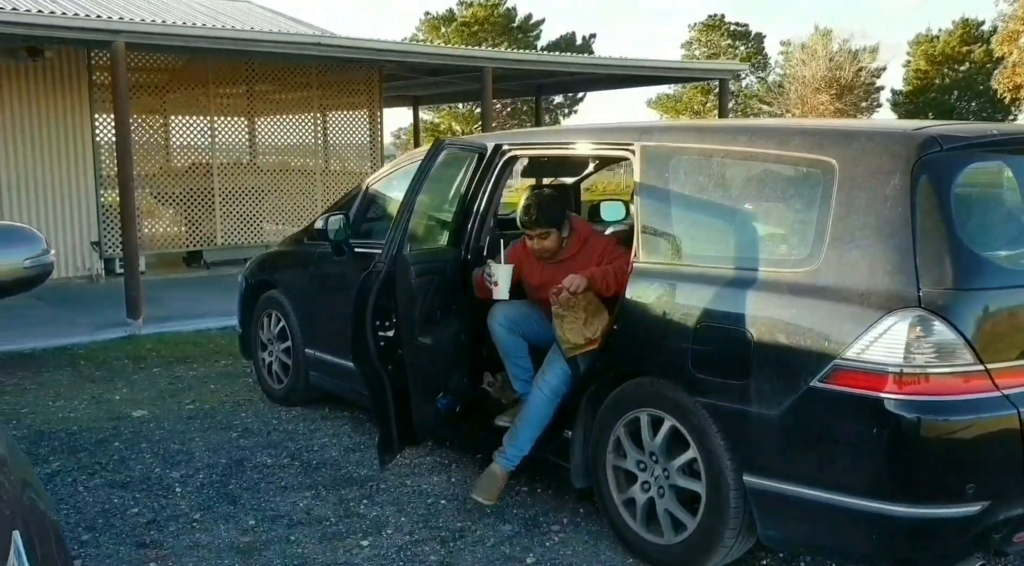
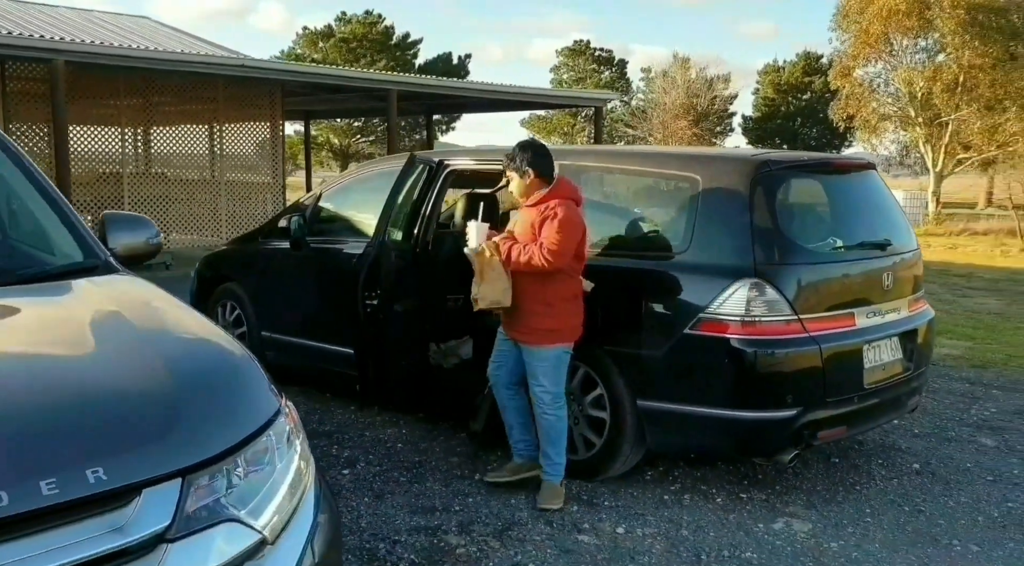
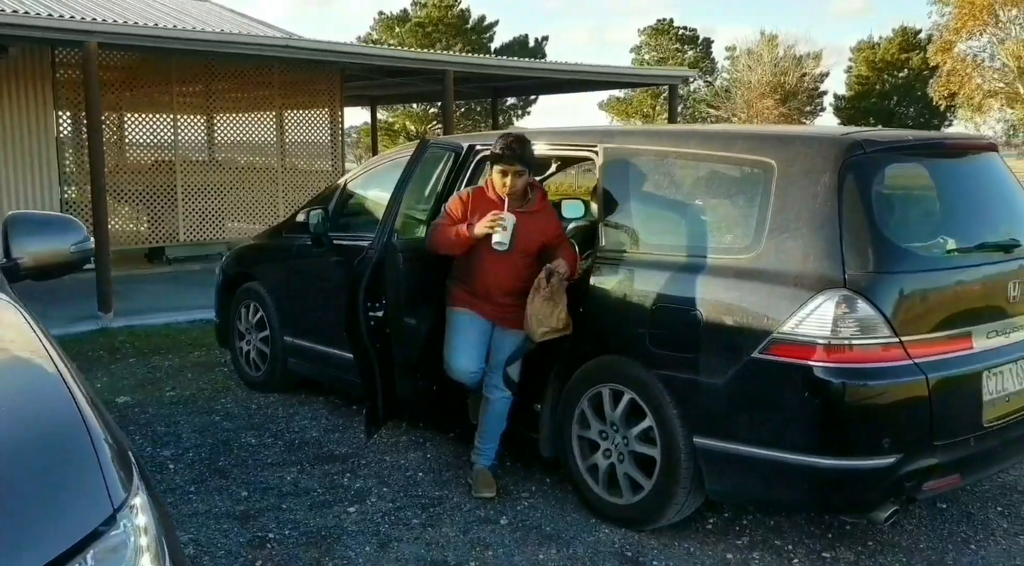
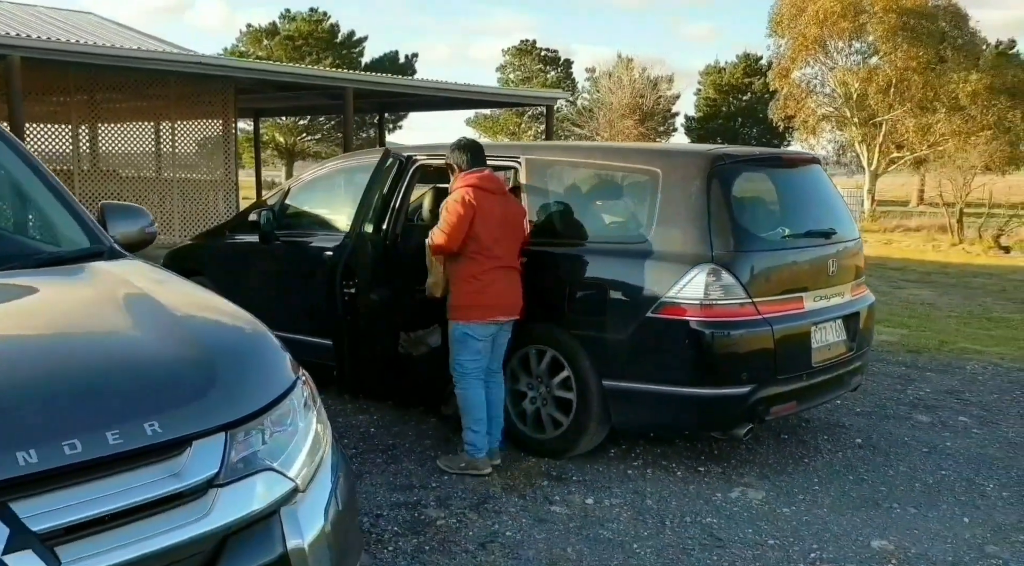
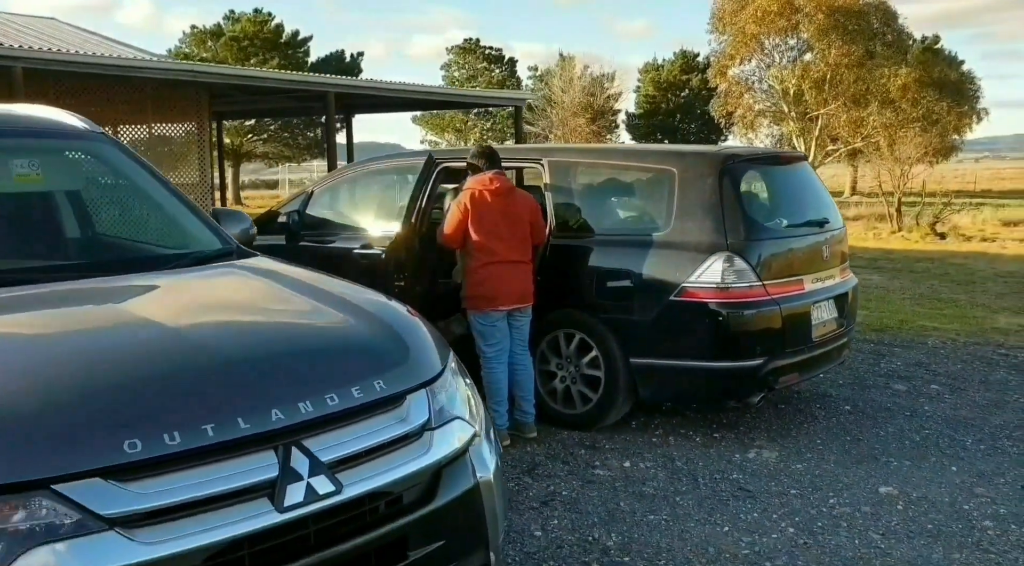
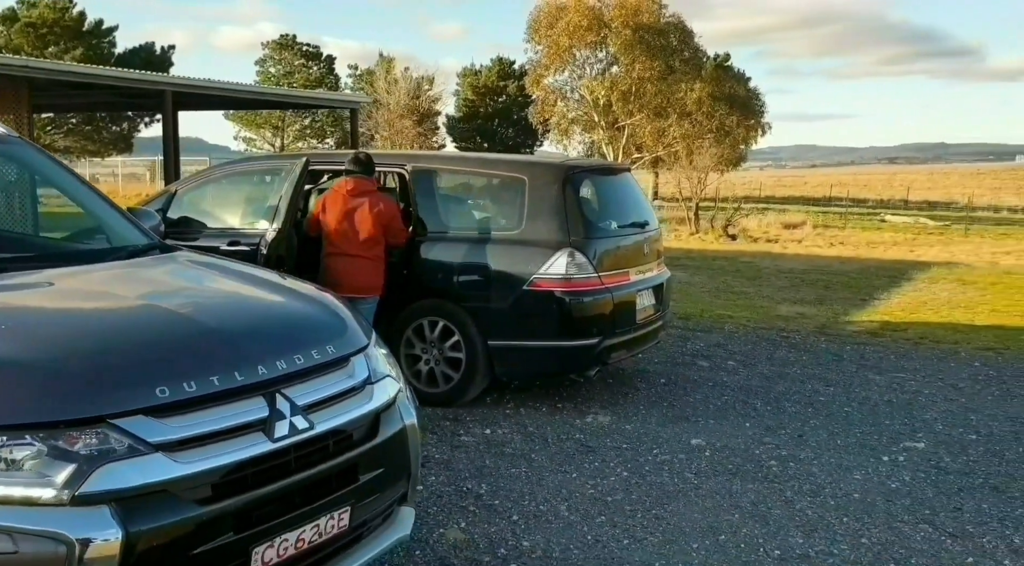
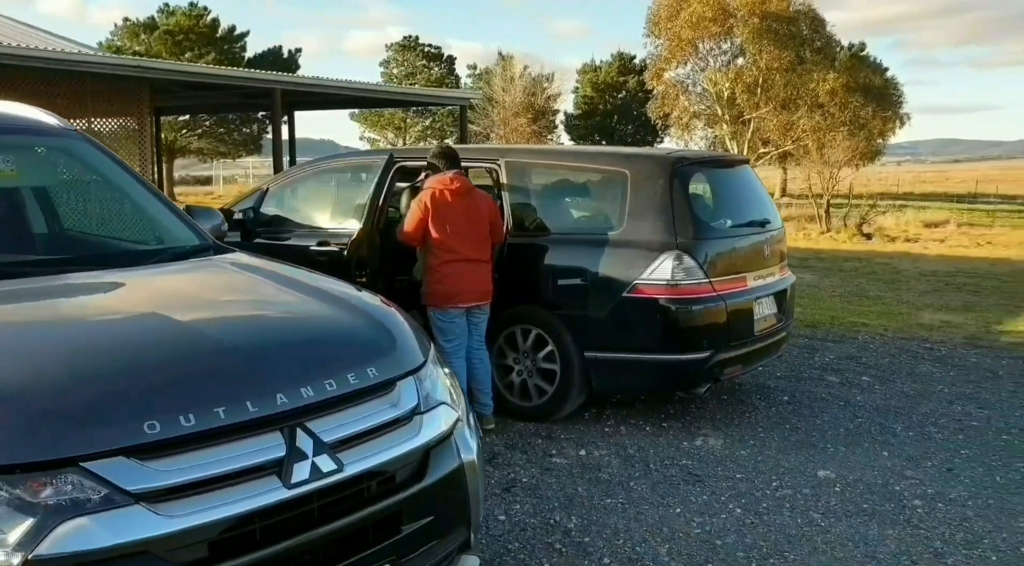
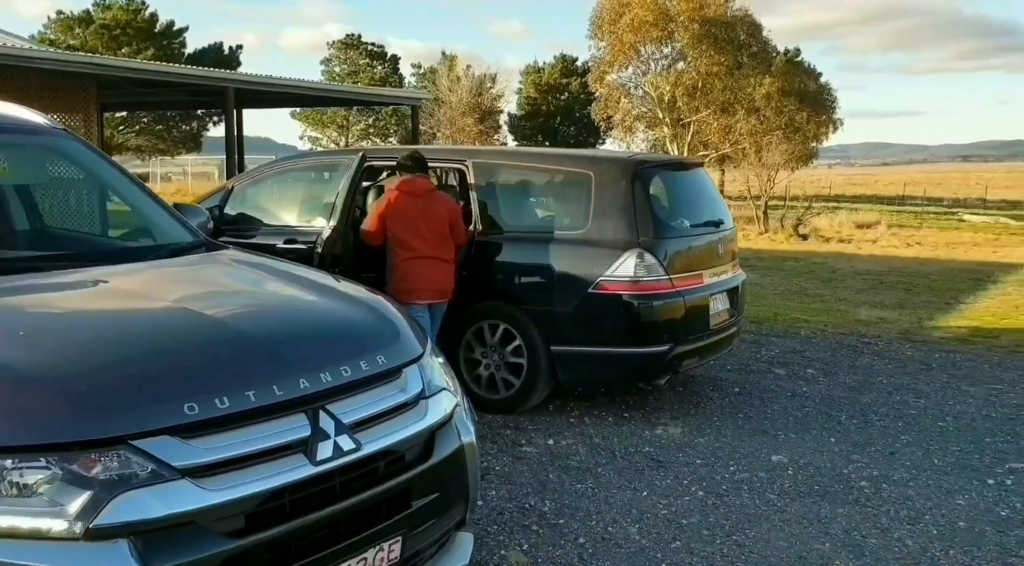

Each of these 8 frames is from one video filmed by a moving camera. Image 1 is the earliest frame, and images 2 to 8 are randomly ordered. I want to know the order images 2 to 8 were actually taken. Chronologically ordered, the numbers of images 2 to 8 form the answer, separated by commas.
3, 2, 4, 5, 7, 8, 6
